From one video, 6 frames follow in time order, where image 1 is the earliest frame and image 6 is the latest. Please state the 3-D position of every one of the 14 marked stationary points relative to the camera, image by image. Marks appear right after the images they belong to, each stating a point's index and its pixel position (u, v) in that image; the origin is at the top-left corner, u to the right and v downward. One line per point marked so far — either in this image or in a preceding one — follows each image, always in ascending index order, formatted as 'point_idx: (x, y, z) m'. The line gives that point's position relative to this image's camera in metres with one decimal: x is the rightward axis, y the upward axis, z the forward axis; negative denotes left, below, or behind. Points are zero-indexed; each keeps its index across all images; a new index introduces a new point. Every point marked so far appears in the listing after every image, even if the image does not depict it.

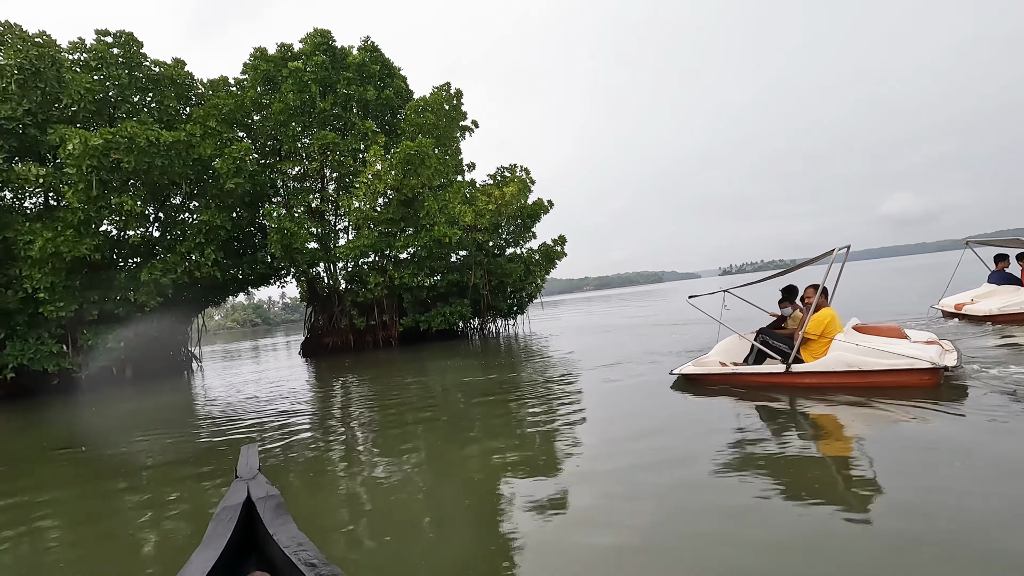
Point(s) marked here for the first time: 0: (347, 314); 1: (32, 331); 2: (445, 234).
0: (-4.8, -0.8, +17.0) m
1: (-11.1, -1.0, +13.5) m
2: (-1.7, +1.4, +15.1) m
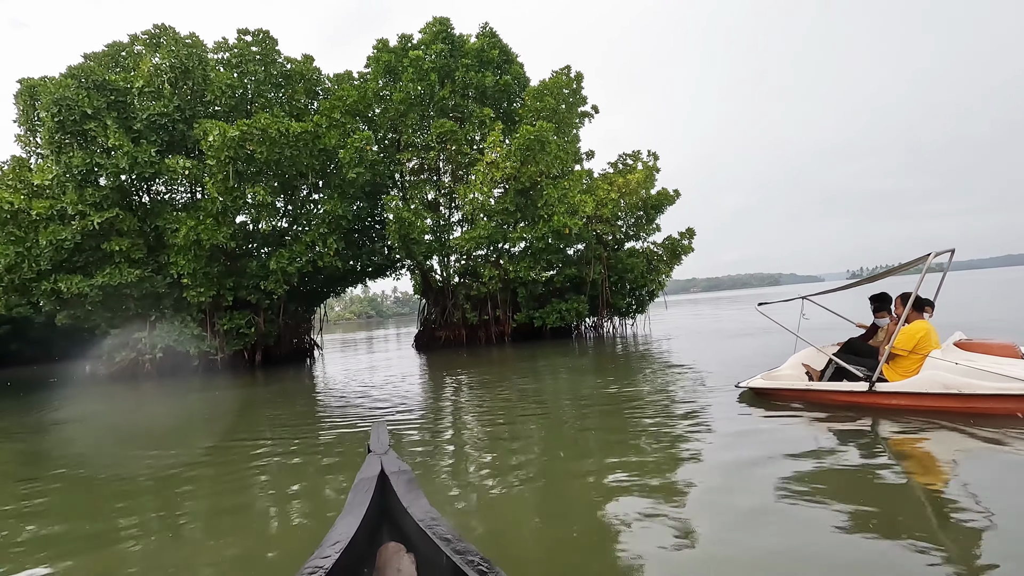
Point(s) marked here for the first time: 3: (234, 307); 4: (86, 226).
0: (-1.5, -0.6, +16.8) m
1: (-8.3, -0.6, +14.5) m
2: (+1.3, +1.6, +14.4) m
3: (-7.5, -0.5, +15.6) m
4: (-9.4, +1.4, +12.9) m
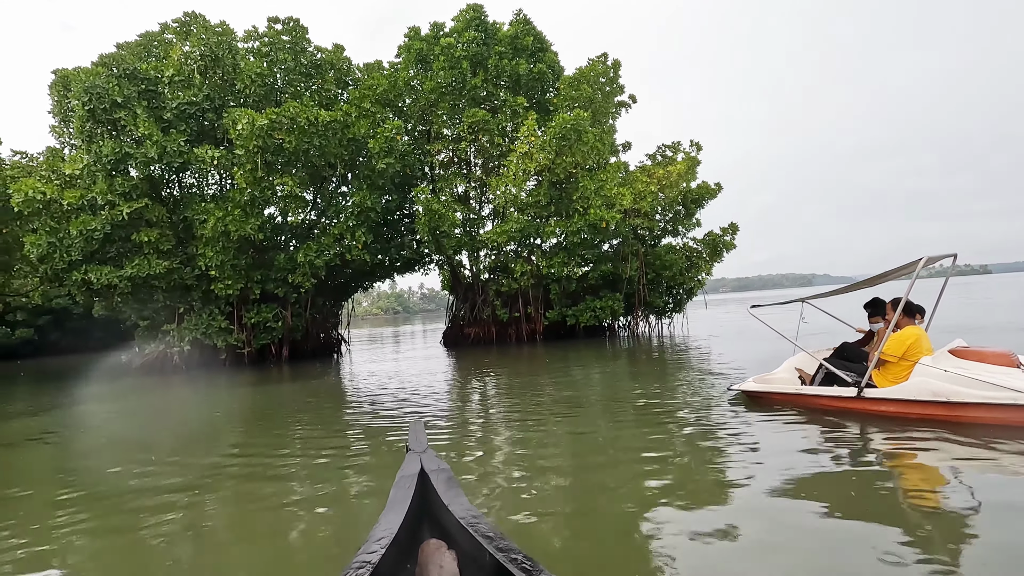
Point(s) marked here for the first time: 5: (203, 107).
0: (-0.6, -0.4, +16.3) m
1: (-7.5, -0.4, +14.3) m
2: (+2.1, +1.7, +13.8) m
3: (-6.6, -0.3, +15.4) m
4: (-8.7, +1.6, +12.7) m
5: (-7.1, +4.2, +13.4) m
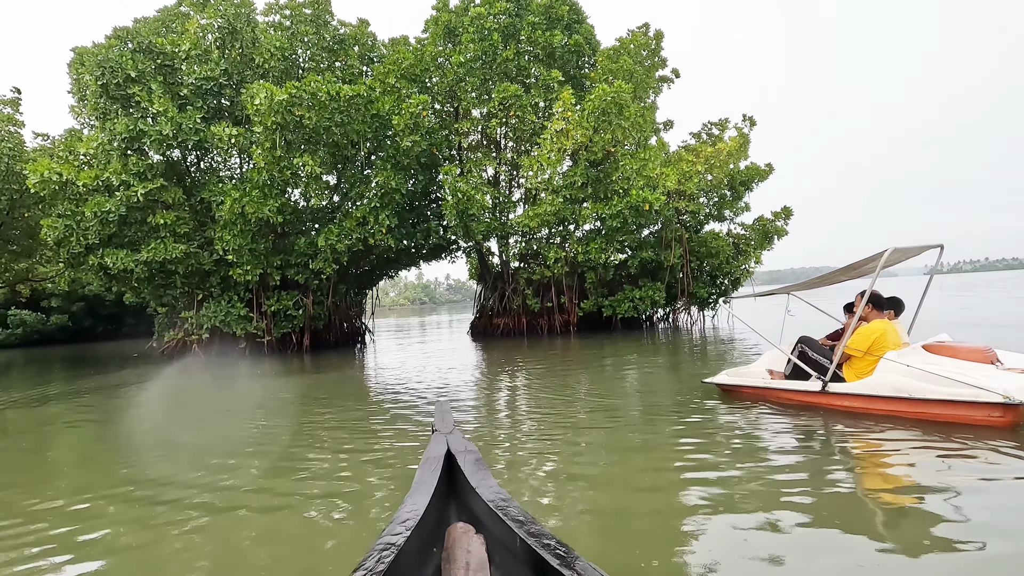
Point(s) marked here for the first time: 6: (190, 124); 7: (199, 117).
0: (+0.2, -0.1, +15.4) m
1: (-6.8, -0.1, +13.7) m
2: (+2.9, +1.9, +12.7) m
3: (-5.8, 0.0, +14.7) m
4: (-8.0, +1.9, +12.2) m
5: (-6.4, +4.5, +12.7) m
6: (-6.7, +3.4, +12.2) m
7: (-6.7, +3.6, +12.4) m
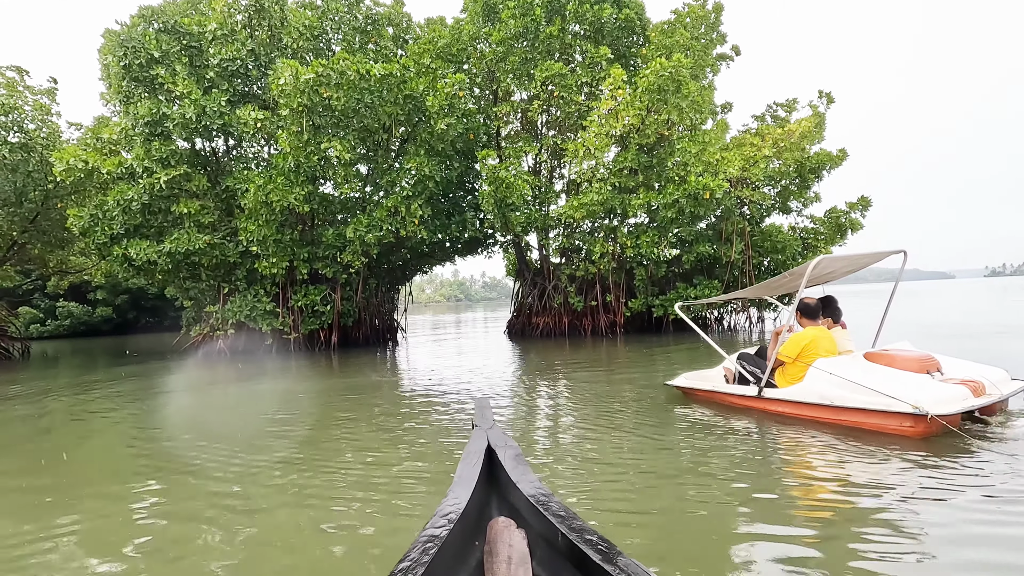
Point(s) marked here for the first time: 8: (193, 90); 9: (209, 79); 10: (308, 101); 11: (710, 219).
0: (+1.2, -0.1, +14.3) m
1: (-5.9, 0.0, +13.1) m
2: (+3.7, +1.9, +11.5) m
3: (-4.9, +0.2, +14.0) m
4: (-7.2, +2.1, +11.6) m
5: (-5.5, +4.7, +12.1) m
6: (-5.9, +3.6, +11.5) m
7: (-5.8, +3.8, +11.7) m
8: (-6.2, +3.8, +11.3) m
9: (-6.2, +4.3, +11.8) m
10: (-3.9, +3.6, +11.3) m
11: (+4.5, +1.6, +13.4) m
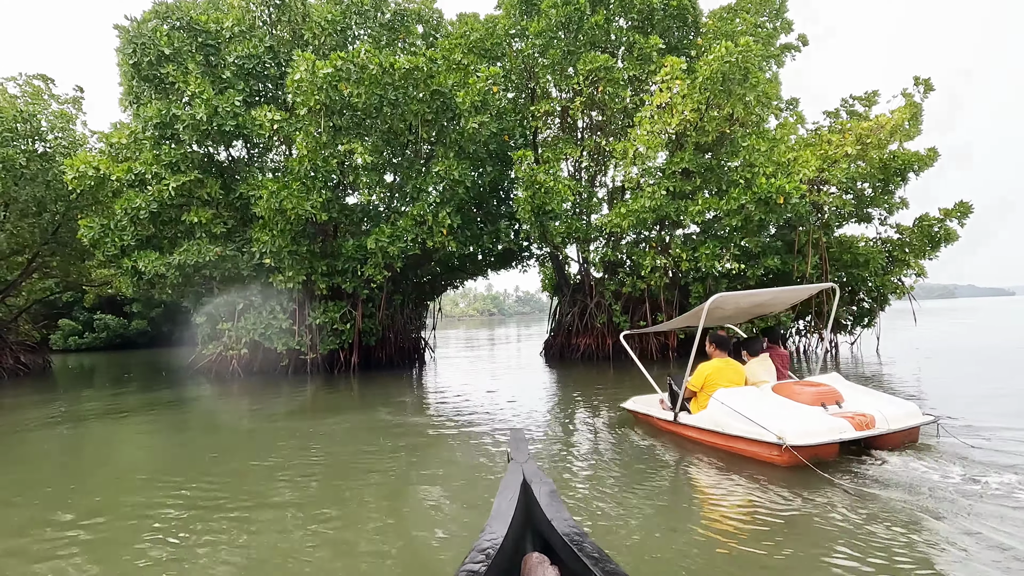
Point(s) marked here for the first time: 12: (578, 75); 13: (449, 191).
0: (+2.0, -0.5, +12.9) m
1: (-5.1, -0.3, +12.1) m
2: (+4.4, +1.6, +10.0) m
3: (-4.0, -0.2, +13.0) m
4: (-6.5, +1.8, +10.7) m
5: (-4.8, +4.3, +11.2) m
6: (-5.2, +3.3, +10.6) m
7: (-5.1, +3.5, +10.8) m
8: (-5.5, +3.6, +10.4) m
9: (-5.4, +4.0, +10.9) m
10: (-3.2, +3.3, +10.3) m
11: (+5.3, +1.2, +11.9) m
12: (+1.3, +4.2, +11.7) m
13: (-1.3, +1.9, +11.5) m
